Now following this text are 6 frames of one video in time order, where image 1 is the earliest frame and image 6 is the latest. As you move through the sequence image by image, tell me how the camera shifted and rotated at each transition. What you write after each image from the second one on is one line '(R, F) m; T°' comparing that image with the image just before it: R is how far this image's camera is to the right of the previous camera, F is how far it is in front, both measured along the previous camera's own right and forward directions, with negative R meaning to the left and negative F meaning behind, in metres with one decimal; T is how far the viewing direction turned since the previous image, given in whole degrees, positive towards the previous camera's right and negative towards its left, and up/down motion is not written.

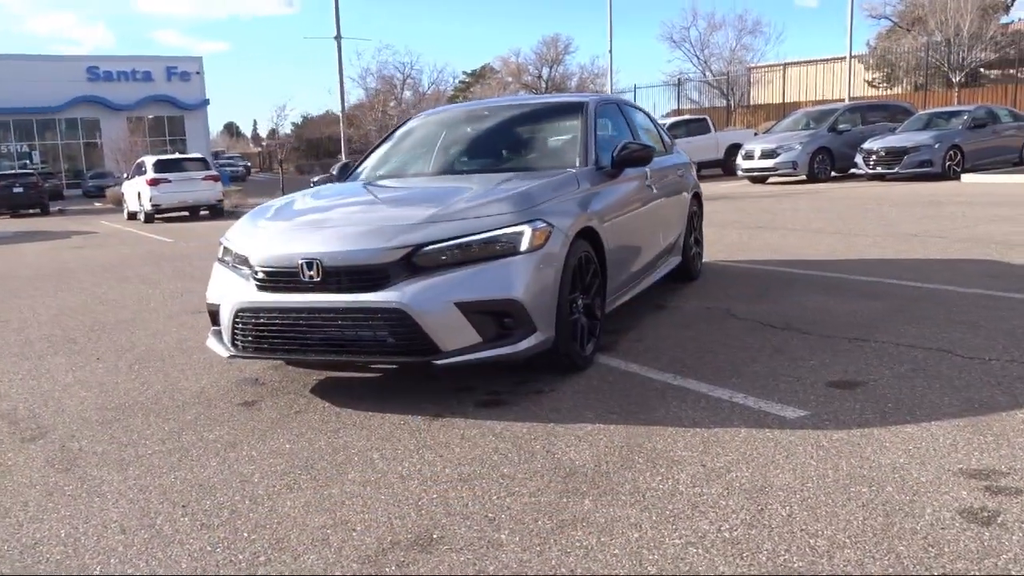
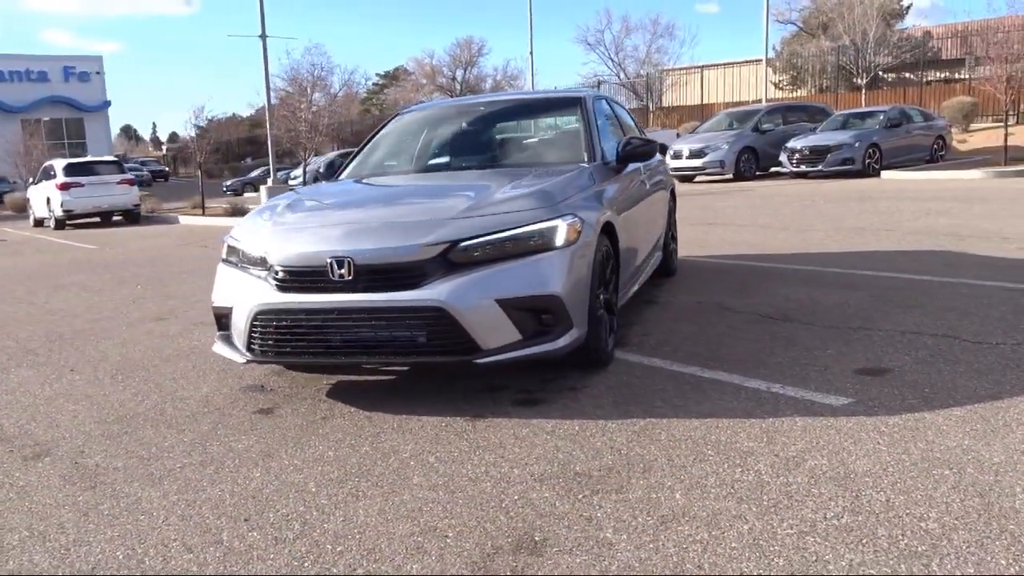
(-0.6, +0.2) m; +6°
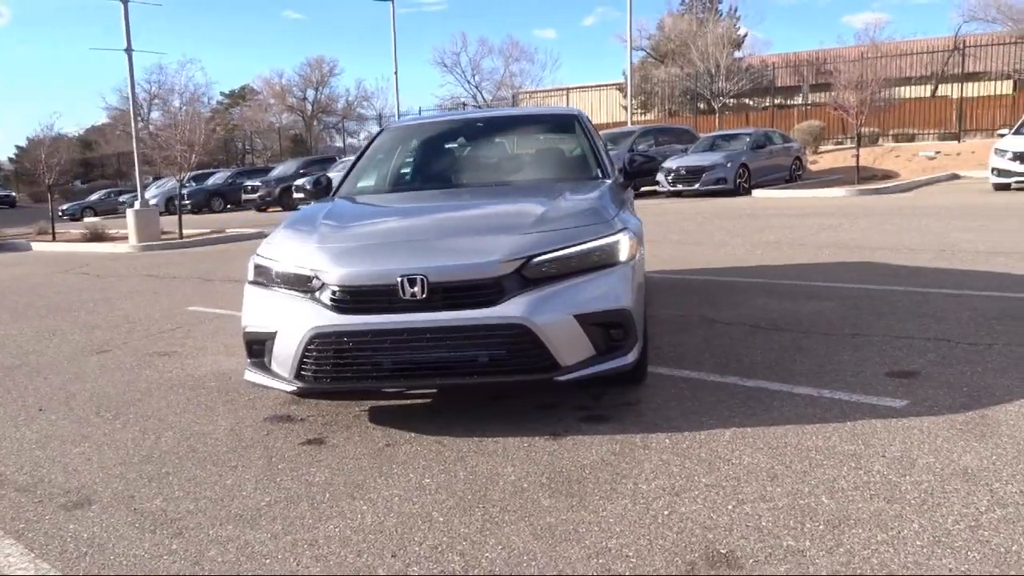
(-1.1, +0.2) m; +10°
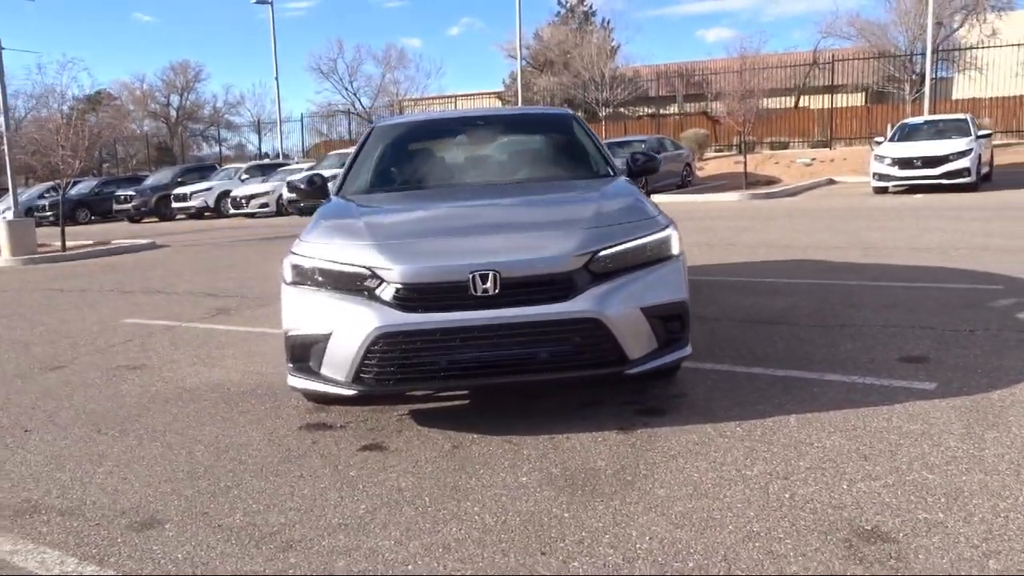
(-1.0, +0.1) m; +8°
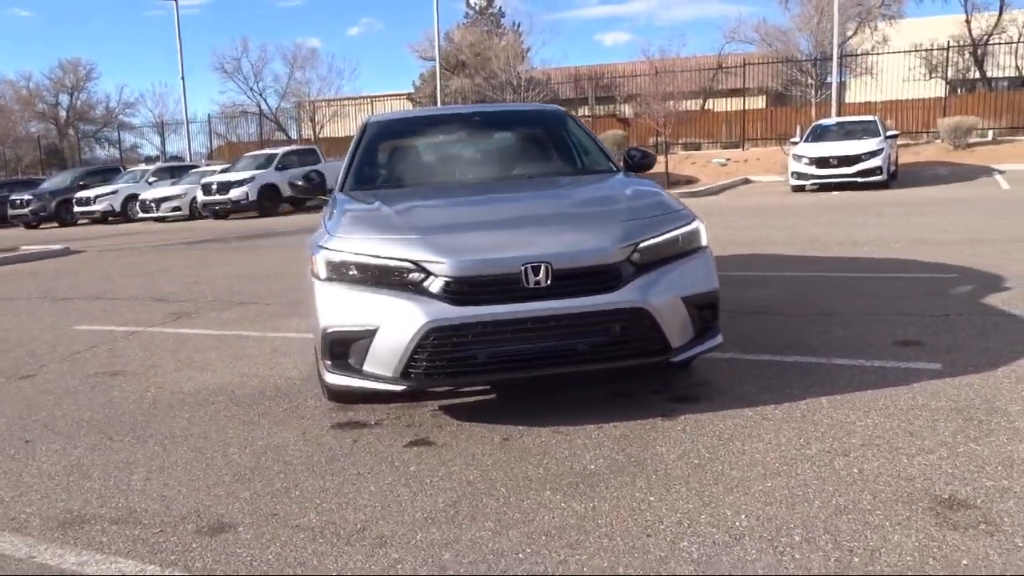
(-0.7, 0.0) m; +6°
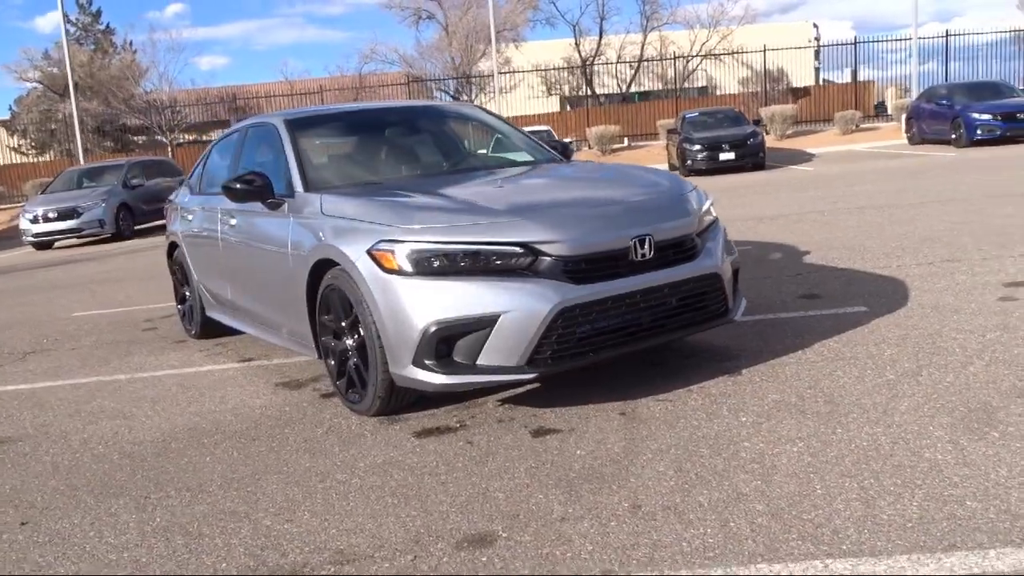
(-2.2, +0.5) m; +24°
